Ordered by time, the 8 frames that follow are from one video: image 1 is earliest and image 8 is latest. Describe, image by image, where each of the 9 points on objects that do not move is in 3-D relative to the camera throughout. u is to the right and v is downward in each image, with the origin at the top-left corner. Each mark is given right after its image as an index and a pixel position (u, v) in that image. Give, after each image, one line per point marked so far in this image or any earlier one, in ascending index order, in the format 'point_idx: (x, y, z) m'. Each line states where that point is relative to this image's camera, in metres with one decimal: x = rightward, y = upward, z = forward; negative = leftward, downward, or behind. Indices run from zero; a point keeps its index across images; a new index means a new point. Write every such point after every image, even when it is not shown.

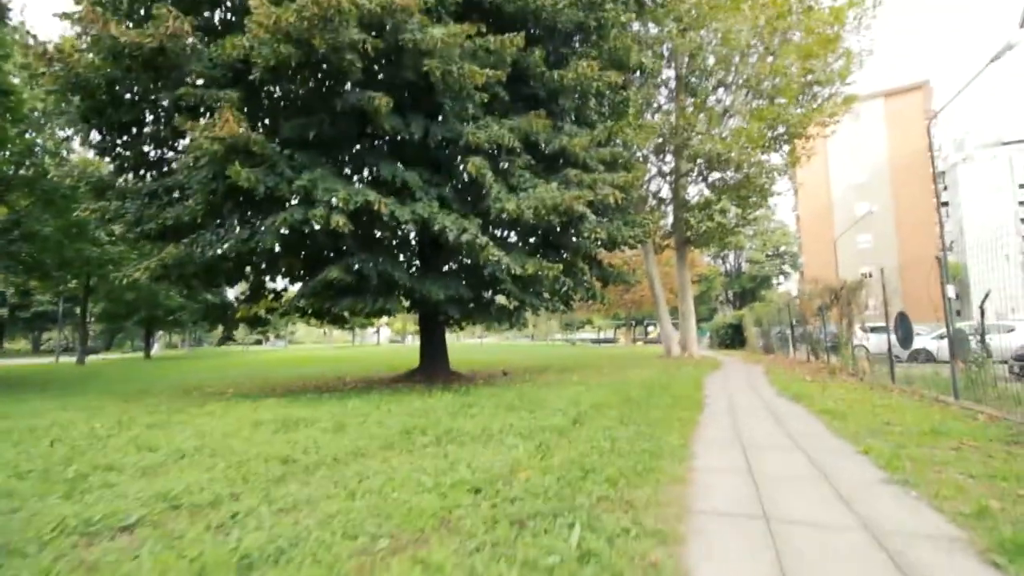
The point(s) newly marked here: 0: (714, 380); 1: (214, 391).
0: (+5.0, -2.1, +12.3) m
1: (-6.8, -2.4, +11.4) m
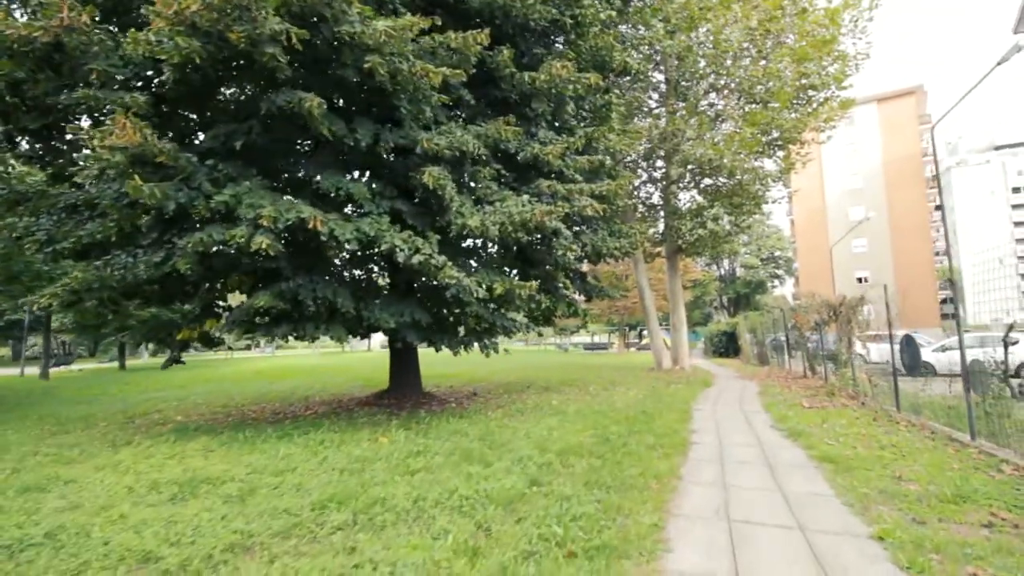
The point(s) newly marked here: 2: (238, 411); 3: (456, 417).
0: (+4.4, -2.5, +11.4) m
1: (-7.4, -2.8, +10.4) m
2: (-6.5, -2.9, +11.8) m
3: (-1.1, -2.4, +9.2) m
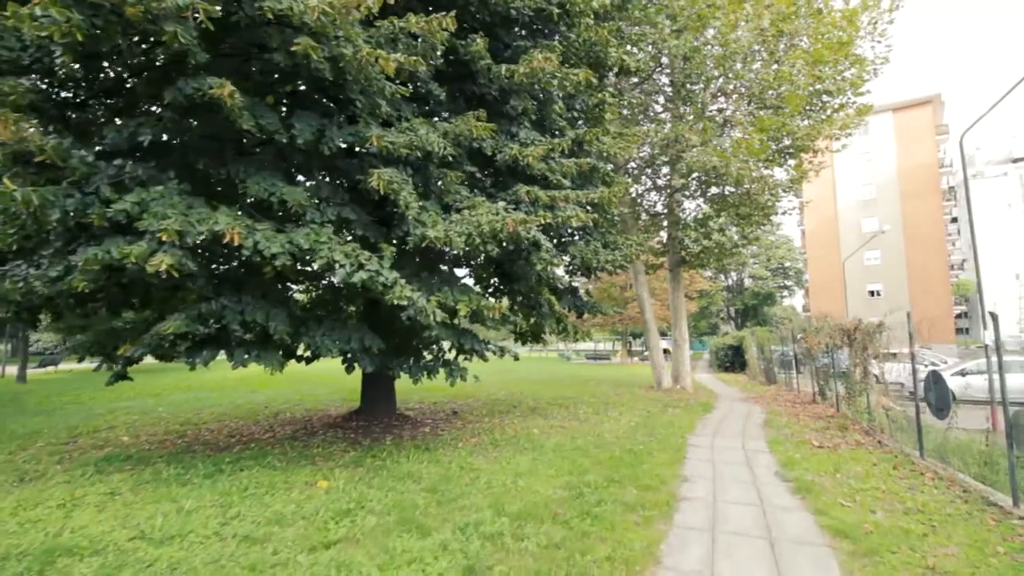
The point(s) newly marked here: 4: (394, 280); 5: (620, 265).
0: (+3.9, -2.9, +10.3) m
1: (-7.9, -2.9, +9.5) m
2: (-6.9, -3.1, +10.9) m
3: (-1.5, -2.7, +8.2) m
4: (-1.4, +0.1, +5.8) m
5: (+2.5, +0.5, +11.2) m
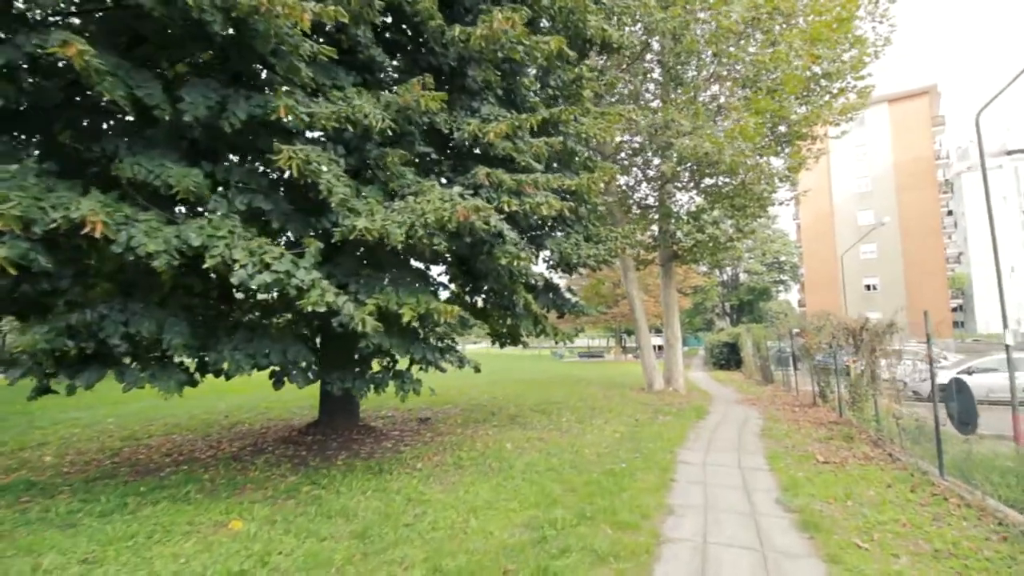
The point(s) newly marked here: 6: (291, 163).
0: (+3.4, -2.9, +9.3) m
1: (-8.4, -3.0, +8.4) m
2: (-7.5, -3.2, +9.8) m
3: (-2.1, -2.7, +7.1) m
4: (-1.9, 0.0, +4.8) m
5: (+1.9, +0.6, +10.2) m
6: (-2.2, +1.2, +5.0) m
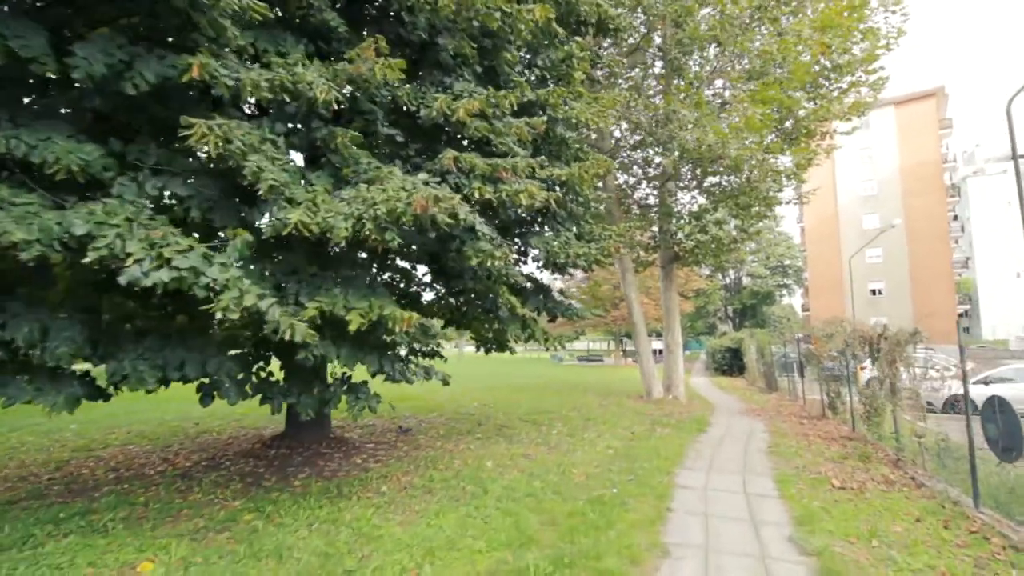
0: (+3.1, -2.9, +8.4) m
1: (-8.7, -2.9, +7.6) m
2: (-7.8, -3.1, +9.0) m
3: (-2.4, -2.7, +6.3) m
4: (-2.2, +0.1, +3.9) m
5: (+1.6, +0.5, +9.3) m
6: (-2.5, +1.2, +4.1) m
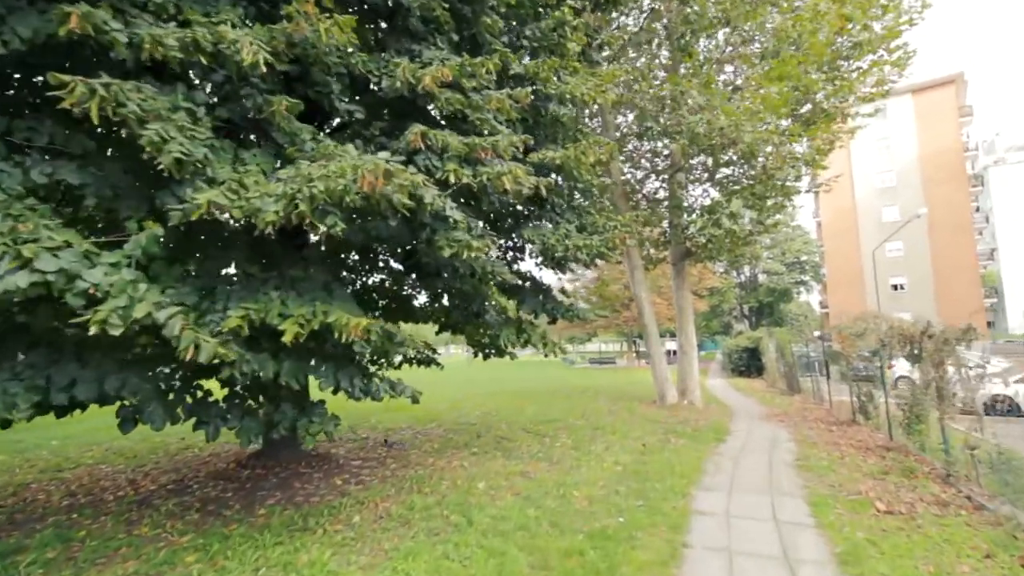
0: (+3.0, -2.9, +7.5) m
1: (-8.8, -3.1, +6.9) m
2: (-7.8, -3.3, +8.3) m
3: (-2.5, -2.7, +5.5) m
4: (-2.5, 0.0, +3.1) m
5: (+1.5, +0.6, +8.4) m
6: (-2.7, +1.2, +3.3) m
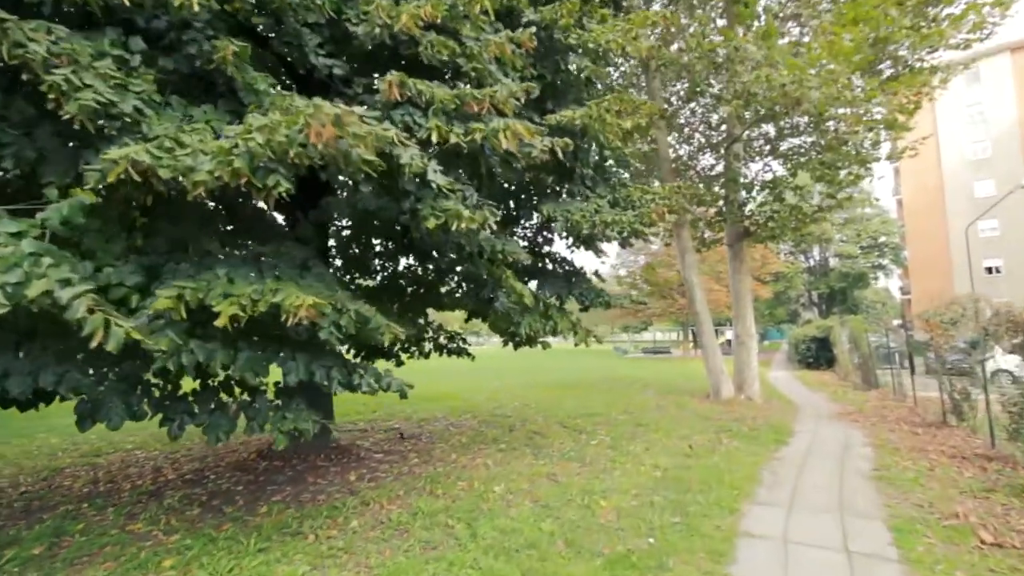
0: (+3.3, -2.6, +6.4) m
1: (-8.5, -2.9, +7.1) m
2: (-7.4, -3.1, +8.4) m
3: (-2.4, -2.5, +5.0) m
4: (-2.6, +0.2, +2.6) m
5: (+1.8, +0.8, +7.4) m
6: (-2.9, +1.3, +2.8) m
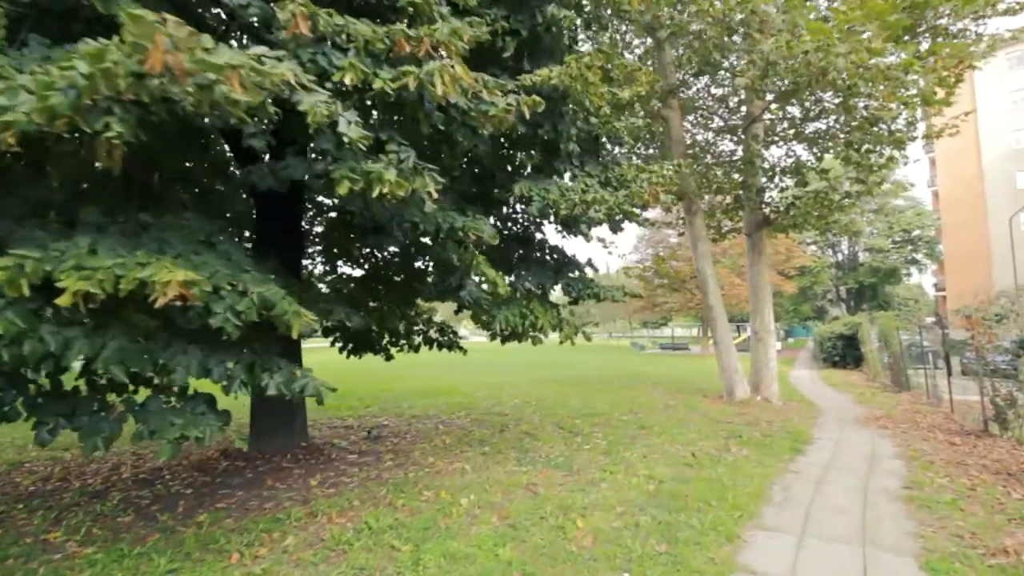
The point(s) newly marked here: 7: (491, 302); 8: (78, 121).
0: (+2.9, -2.5, +5.5) m
1: (-8.8, -2.7, +6.7) m
2: (-7.7, -2.8, +8.0) m
3: (-2.8, -2.4, +4.3) m
4: (-3.1, +0.3, +1.9) m
5: (+1.6, +1.0, +6.6) m
6: (-3.4, +1.5, +2.1) m
7: (-0.3, -0.2, +5.9) m
8: (-2.1, +0.8, +2.5) m
